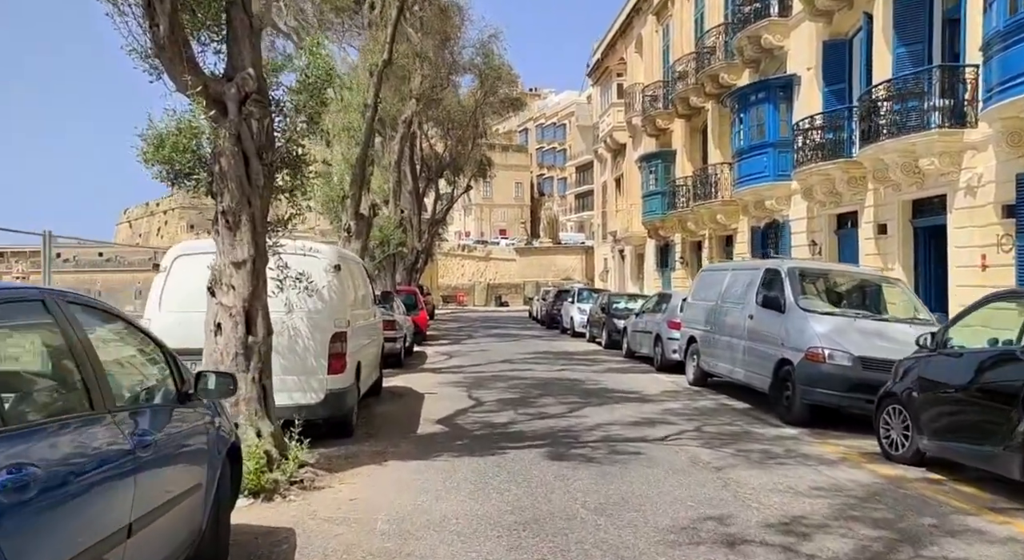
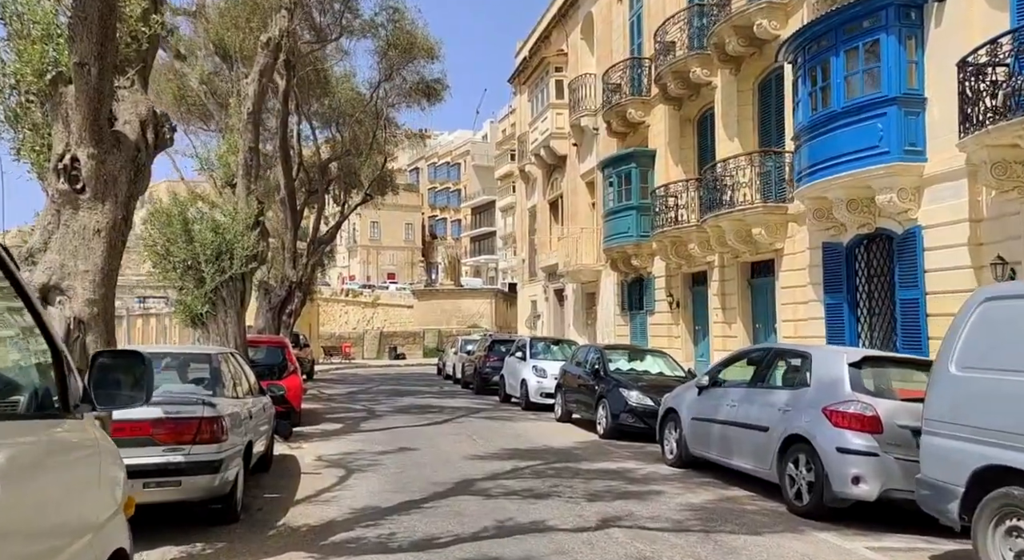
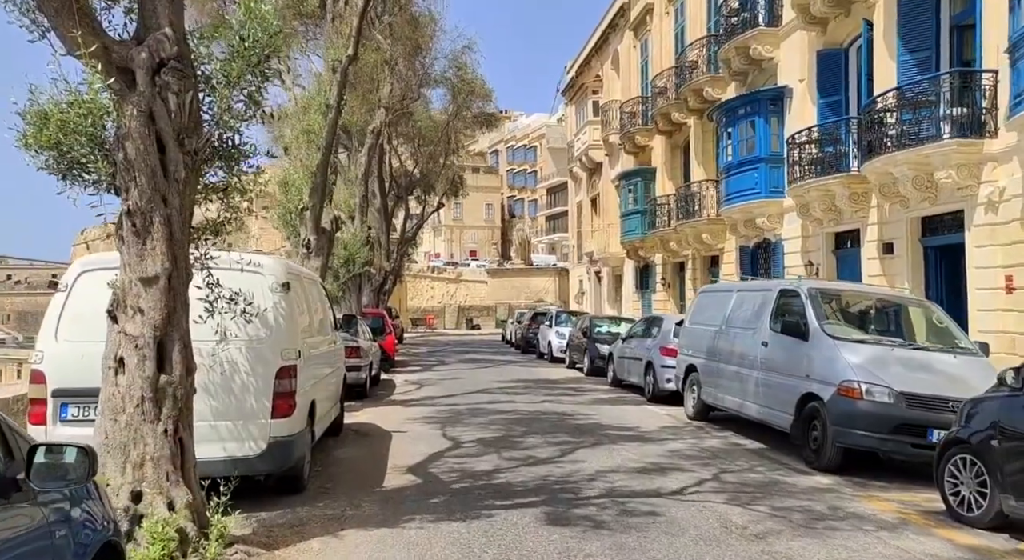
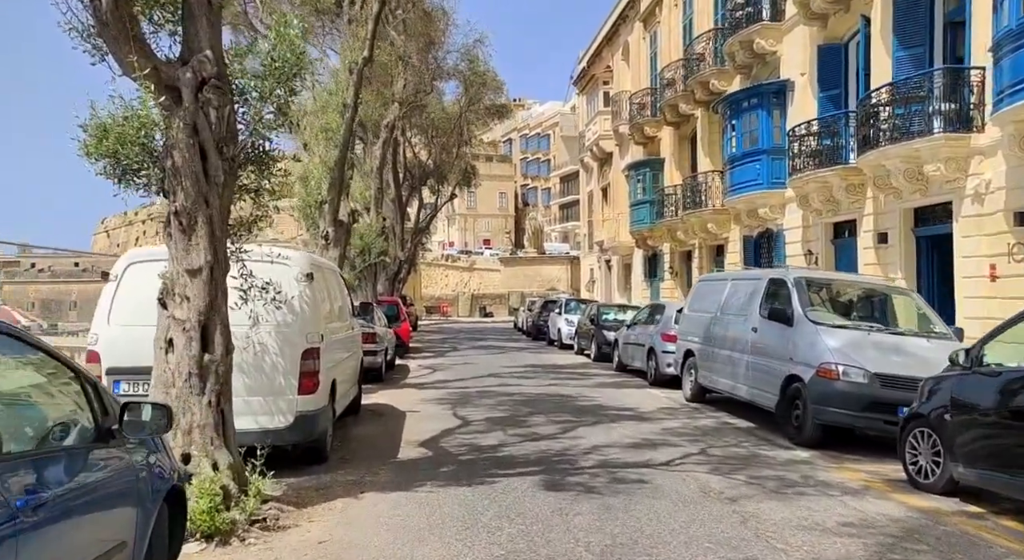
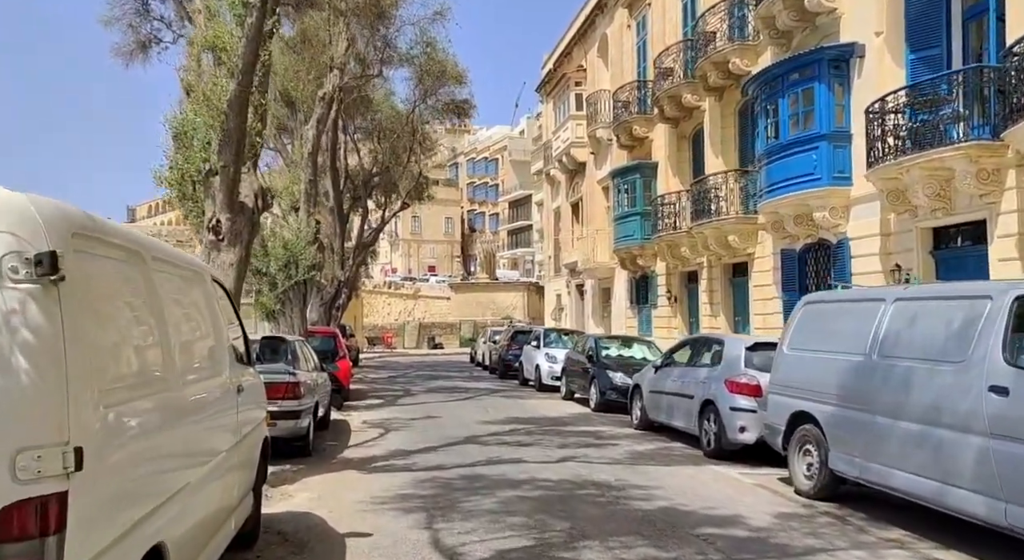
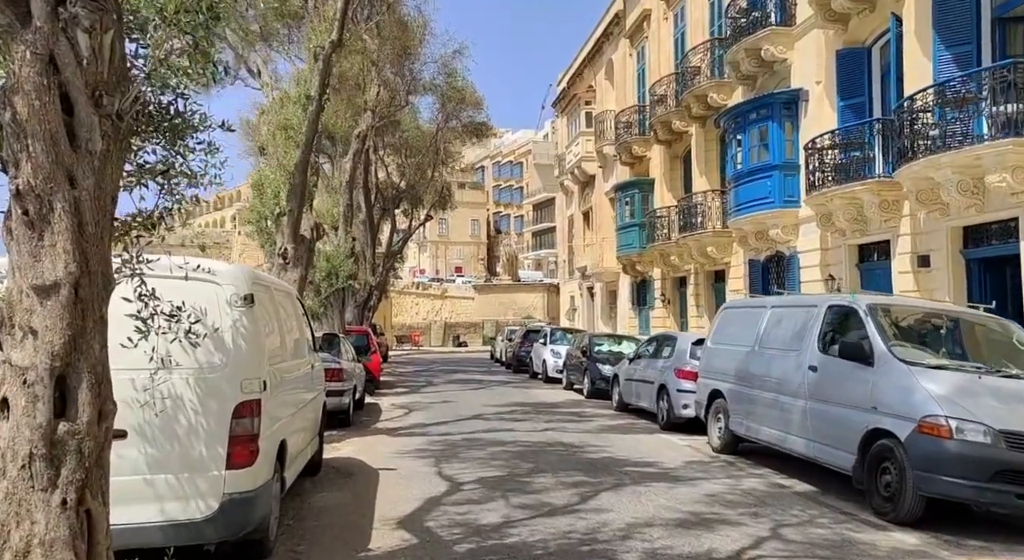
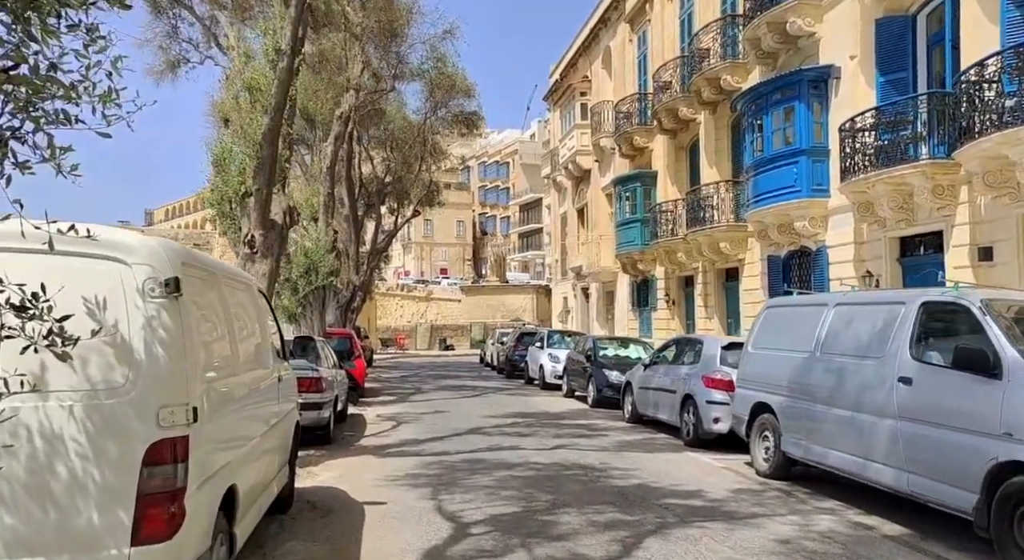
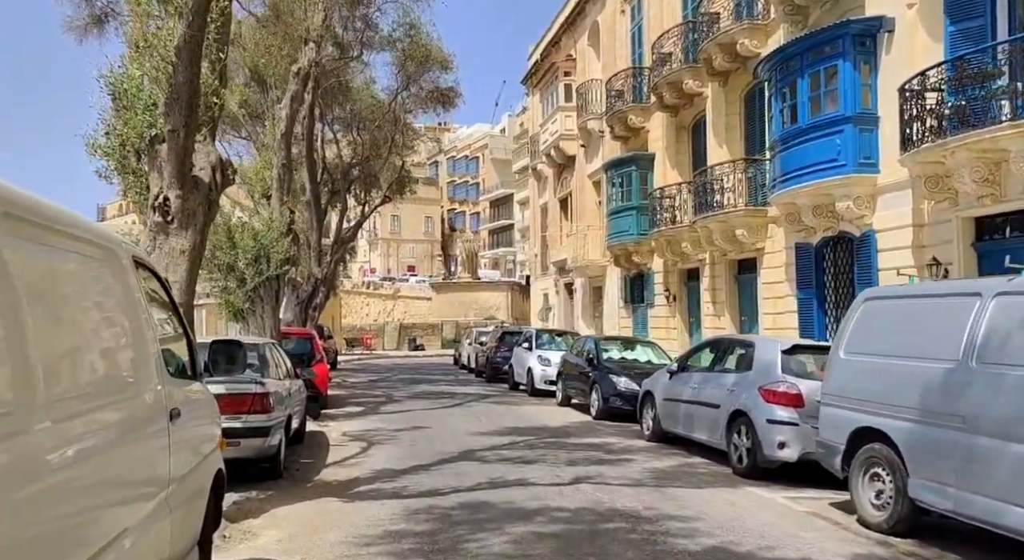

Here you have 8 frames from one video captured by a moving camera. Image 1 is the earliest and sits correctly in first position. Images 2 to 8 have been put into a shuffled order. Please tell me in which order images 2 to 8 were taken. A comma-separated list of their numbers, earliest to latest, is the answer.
4, 3, 6, 7, 5, 8, 2
